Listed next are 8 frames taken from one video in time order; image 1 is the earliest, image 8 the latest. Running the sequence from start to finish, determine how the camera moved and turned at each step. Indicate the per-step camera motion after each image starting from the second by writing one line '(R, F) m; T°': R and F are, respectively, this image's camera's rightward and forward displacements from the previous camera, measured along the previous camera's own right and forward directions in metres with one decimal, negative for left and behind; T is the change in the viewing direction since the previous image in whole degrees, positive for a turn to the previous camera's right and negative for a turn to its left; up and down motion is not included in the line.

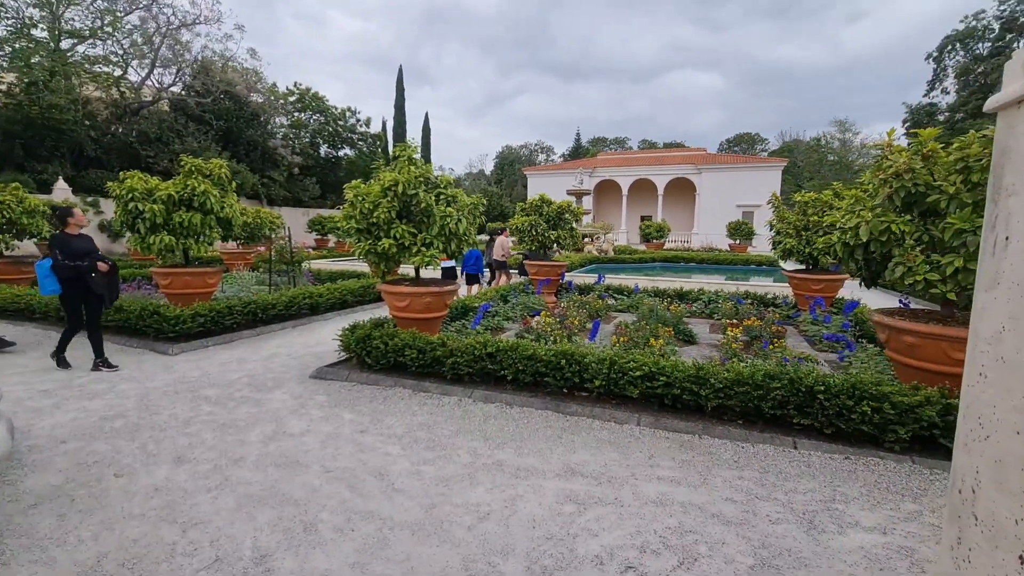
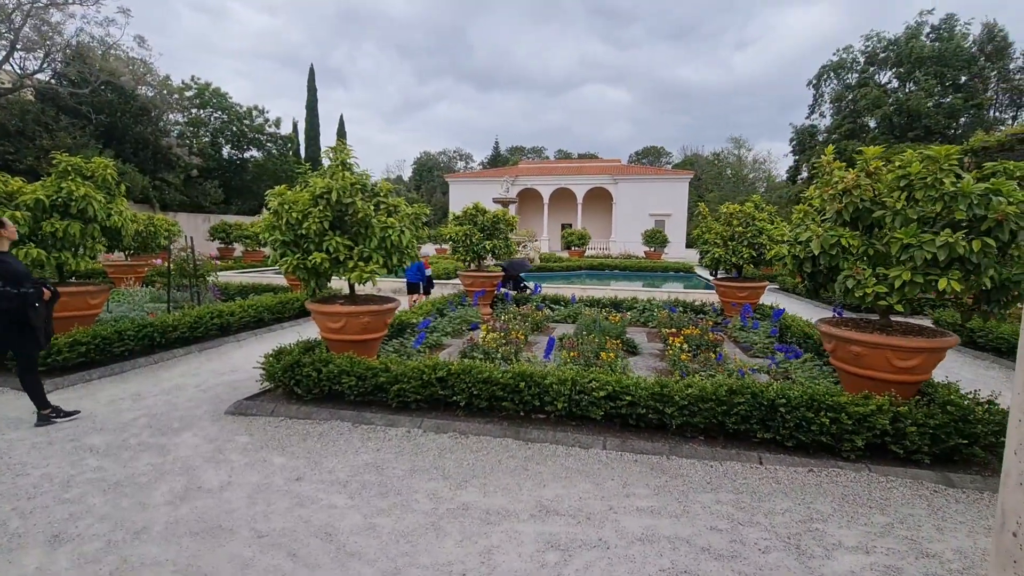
(-0.2, +0.3) m; +9°
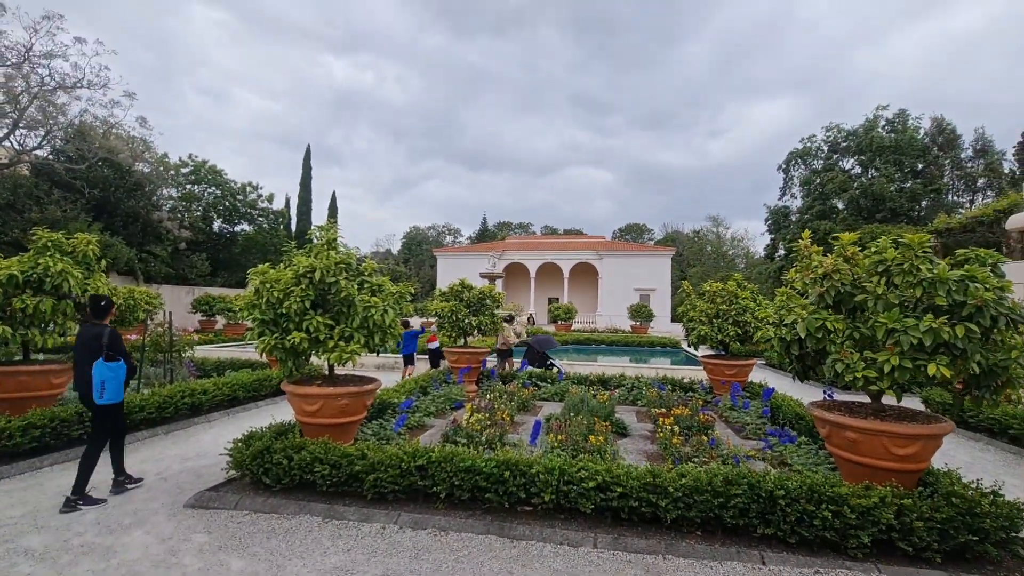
(0.0, +0.1) m; +2°
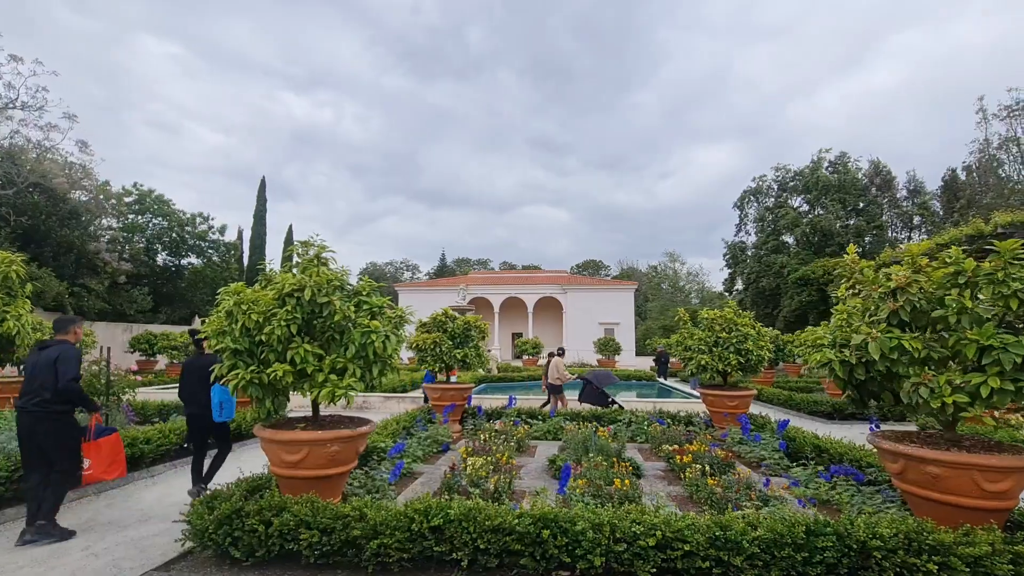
(-0.5, +0.5) m; +5°
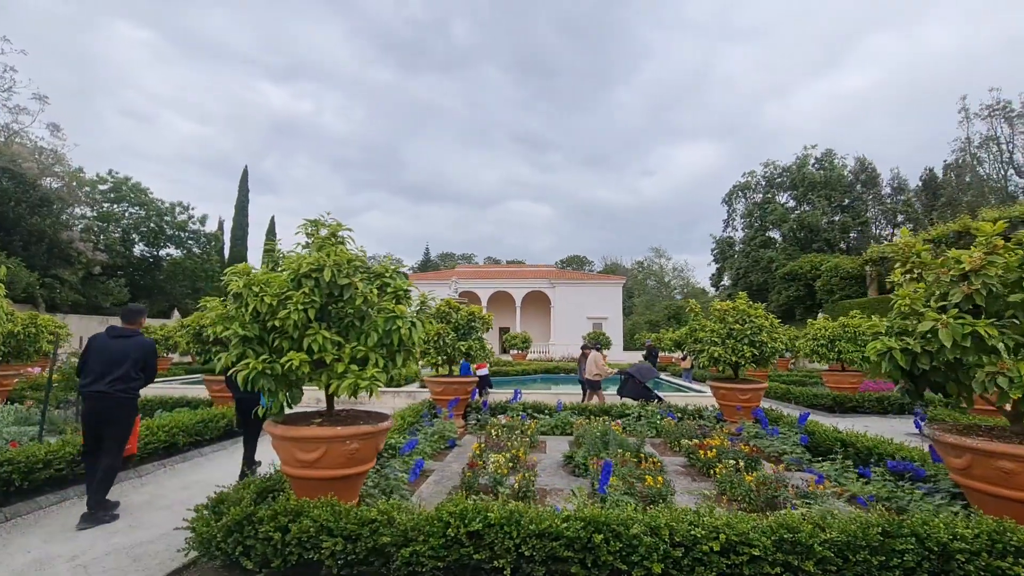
(-0.3, +0.3) m; +2°
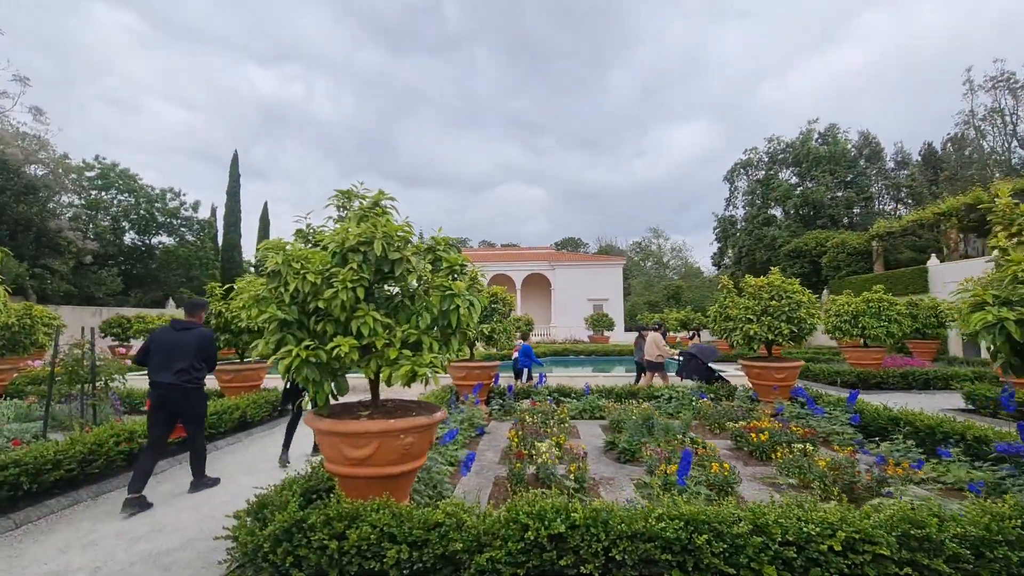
(-0.4, +0.3) m; +1°
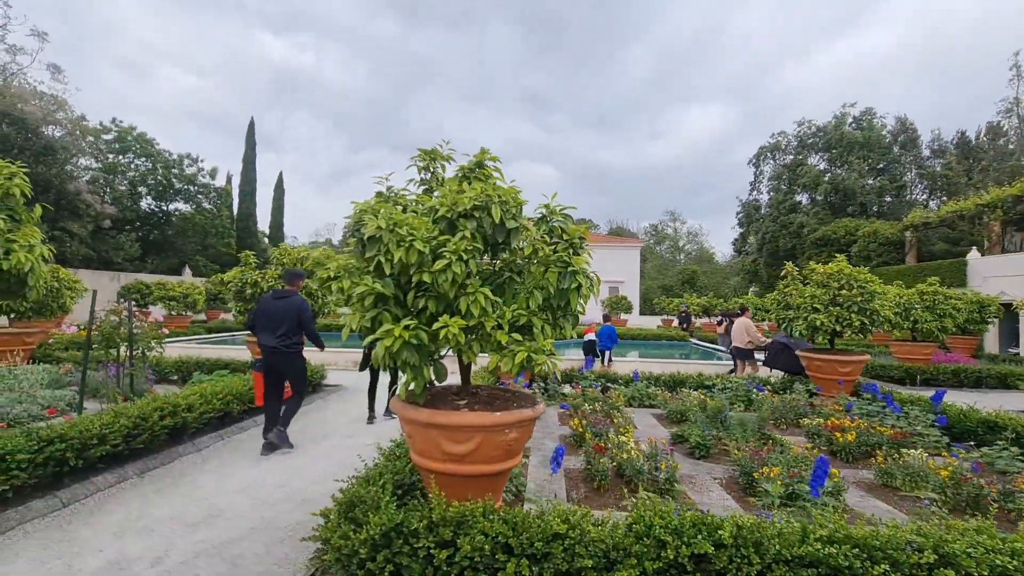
(-0.6, +0.4) m; -1°
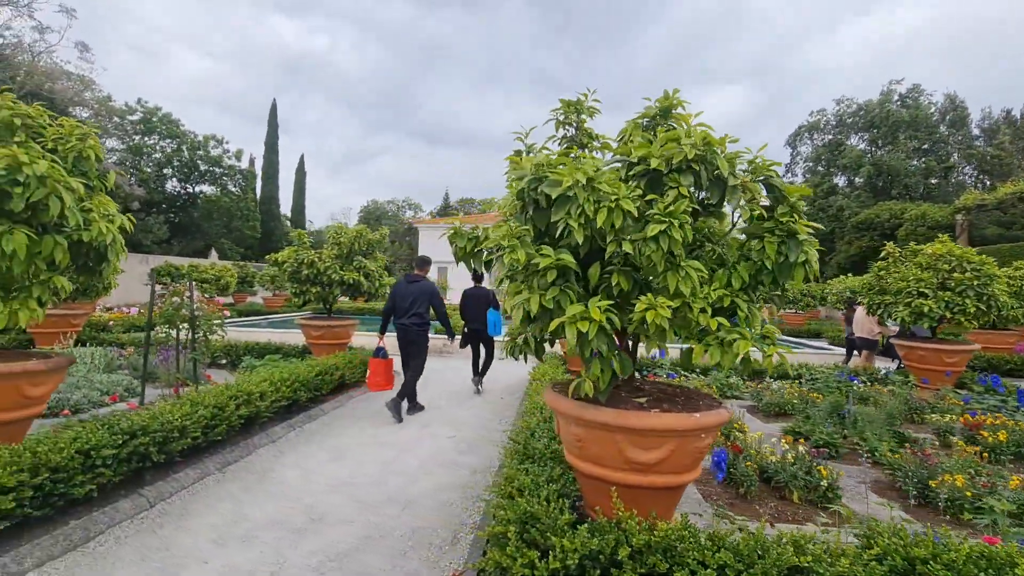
(-0.7, +0.4) m; -2°
